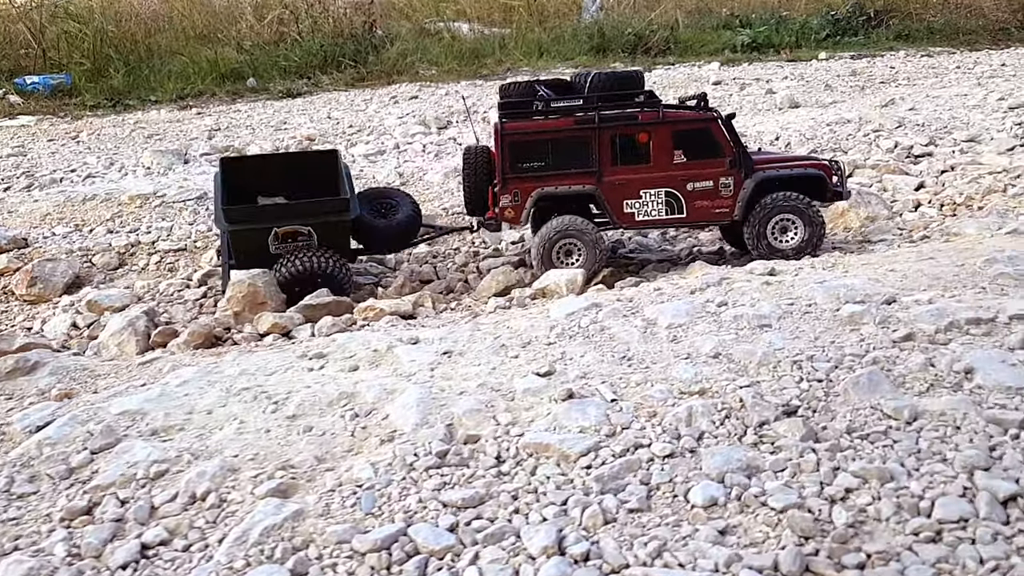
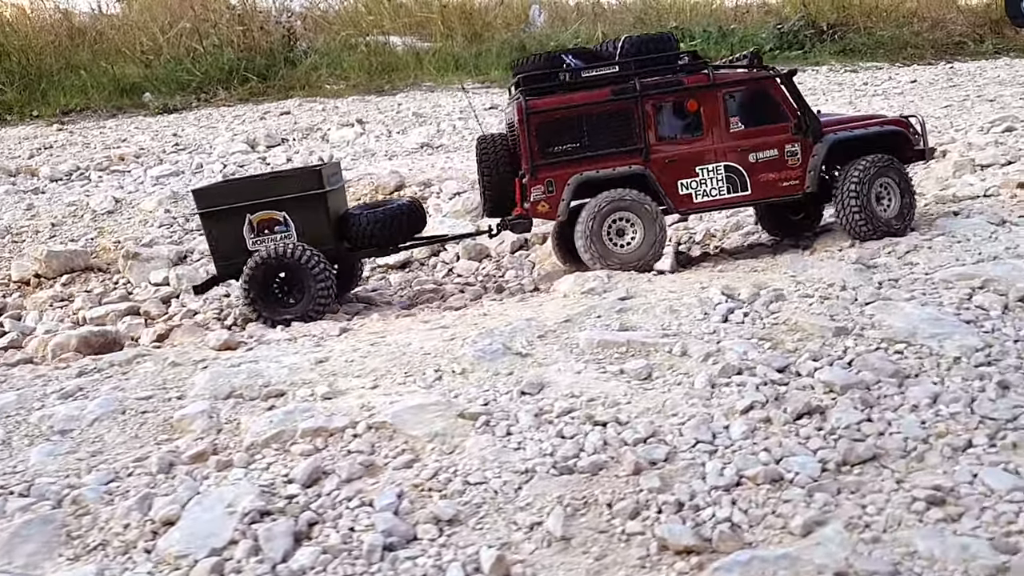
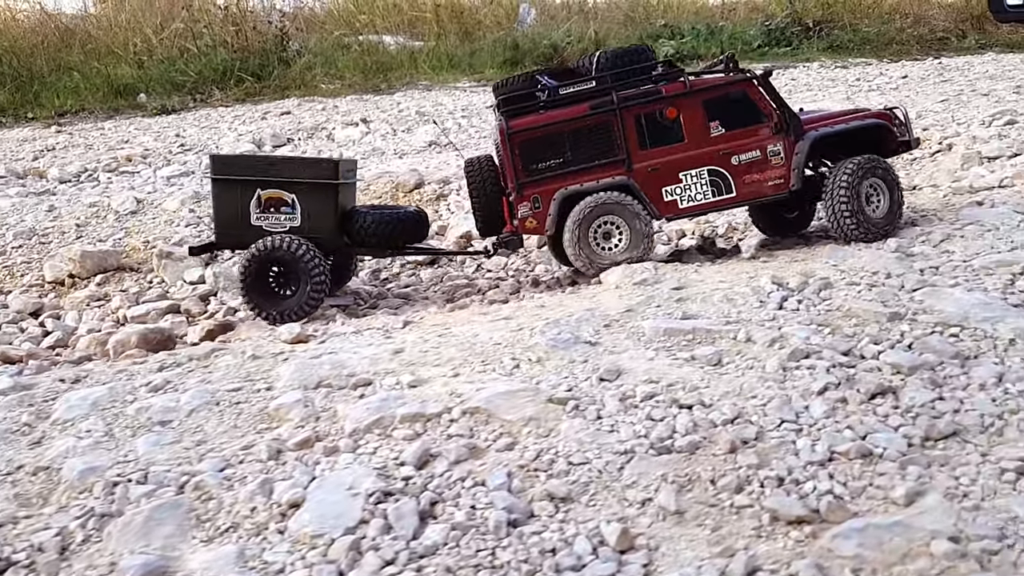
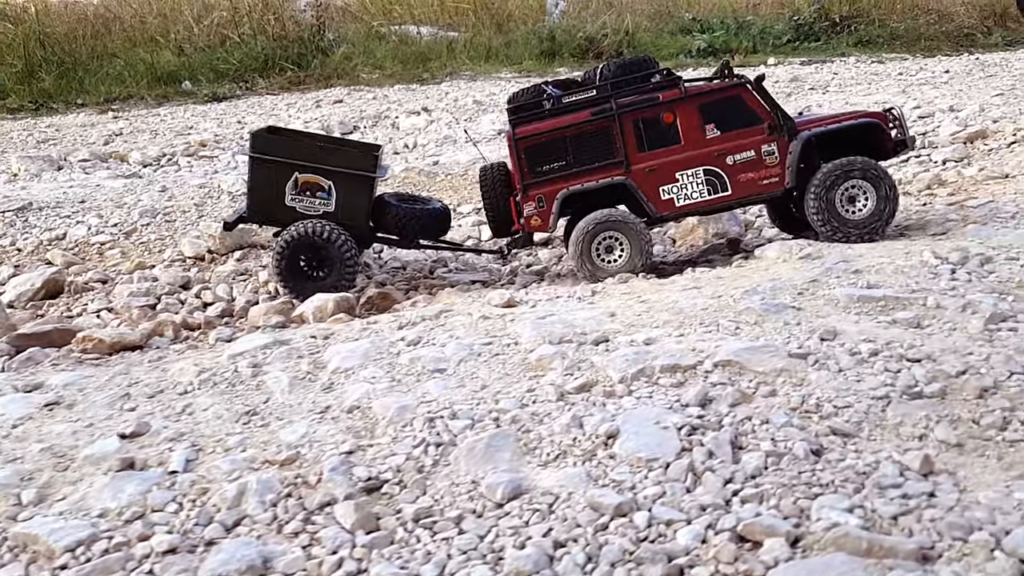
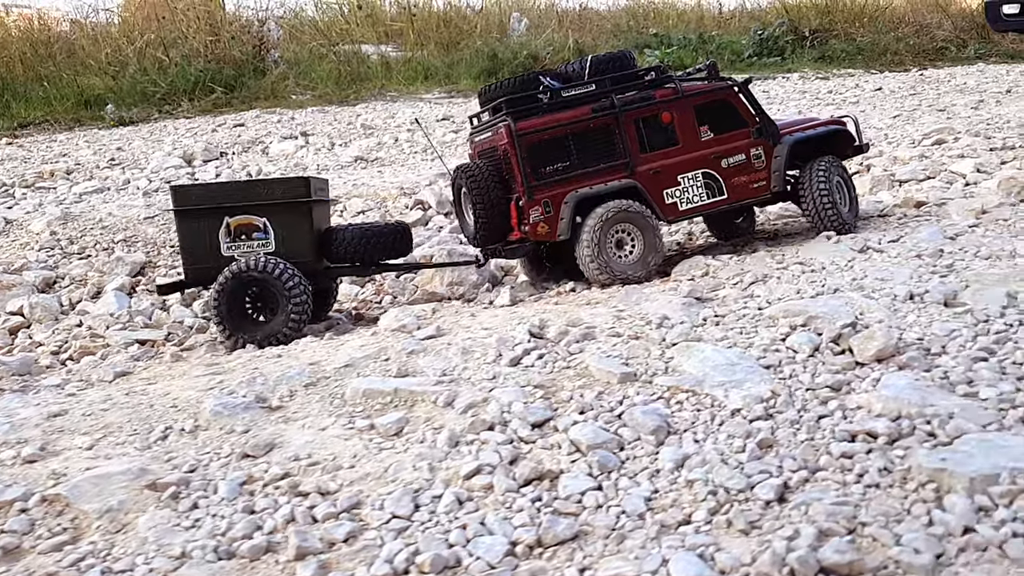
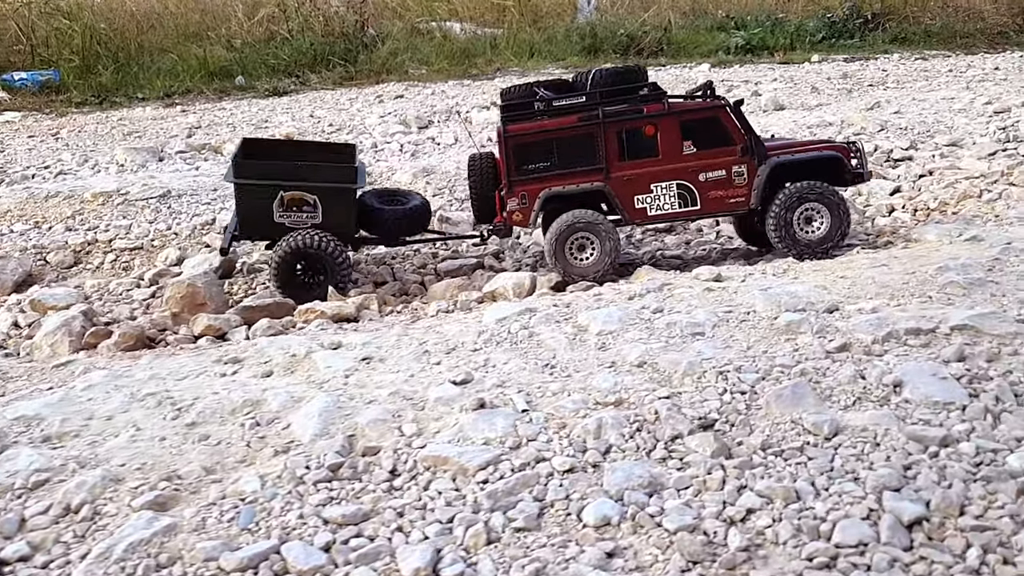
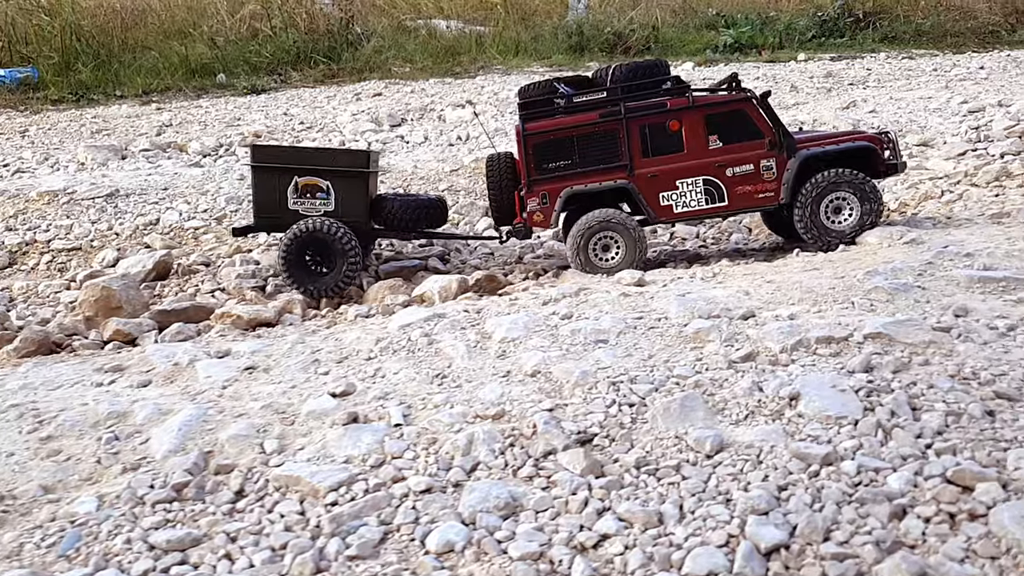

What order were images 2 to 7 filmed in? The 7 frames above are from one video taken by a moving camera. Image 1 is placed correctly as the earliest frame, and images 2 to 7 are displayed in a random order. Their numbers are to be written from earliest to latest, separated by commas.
6, 7, 4, 3, 2, 5
